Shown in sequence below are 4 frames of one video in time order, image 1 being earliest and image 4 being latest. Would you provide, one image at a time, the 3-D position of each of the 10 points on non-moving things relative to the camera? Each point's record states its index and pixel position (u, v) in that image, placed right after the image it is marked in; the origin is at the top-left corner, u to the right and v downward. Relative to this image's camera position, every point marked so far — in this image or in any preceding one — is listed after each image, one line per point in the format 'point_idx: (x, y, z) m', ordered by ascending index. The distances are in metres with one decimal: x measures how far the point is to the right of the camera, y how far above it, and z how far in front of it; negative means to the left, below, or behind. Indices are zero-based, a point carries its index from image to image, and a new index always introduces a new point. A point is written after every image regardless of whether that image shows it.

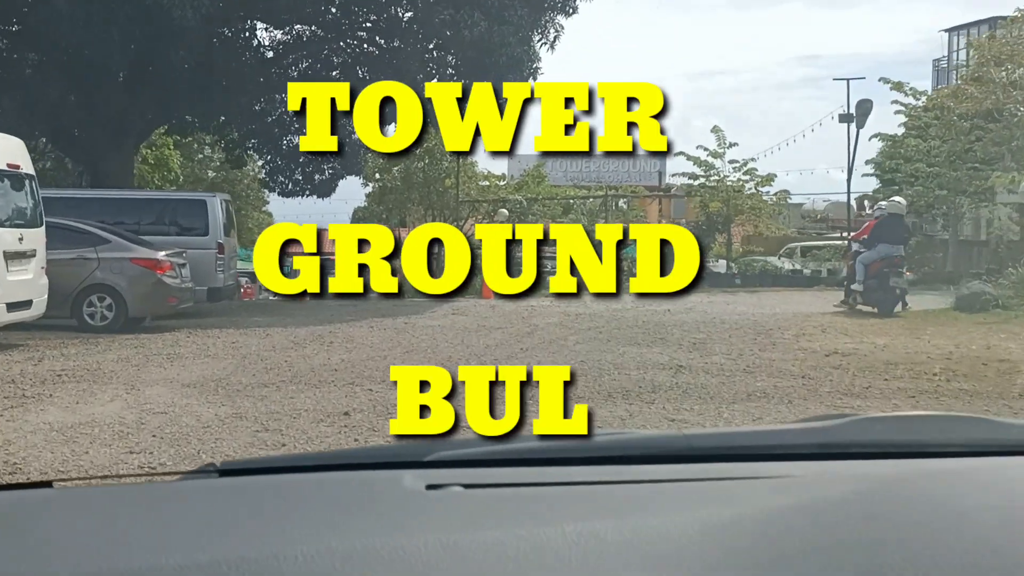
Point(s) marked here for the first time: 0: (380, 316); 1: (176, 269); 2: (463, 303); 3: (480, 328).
0: (-1.5, -0.3, +12.1) m
1: (-3.7, +0.2, +11.5) m
2: (-0.6, -0.2, +13.8) m
3: (-0.3, -0.4, +11.3) m
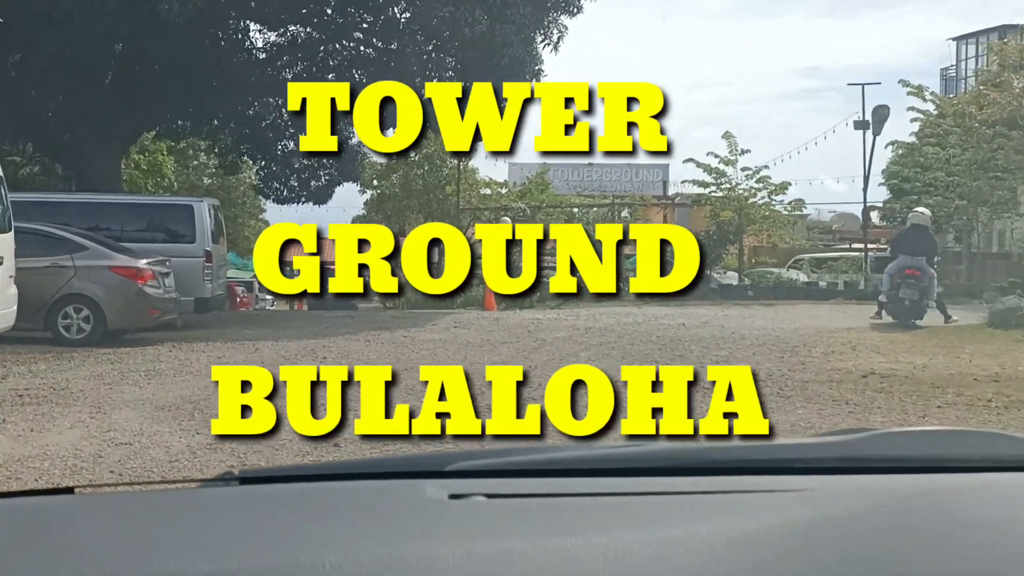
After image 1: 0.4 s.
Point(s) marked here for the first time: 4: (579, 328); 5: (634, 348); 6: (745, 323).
0: (-1.5, -0.4, +11.5) m
1: (-3.7, +0.1, +10.9) m
2: (-0.6, -0.3, +13.2) m
3: (-0.3, -0.5, +10.7) m
4: (+0.8, -0.4, +11.5) m
5: (+1.1, -0.5, +9.7) m
6: (+2.9, -0.4, +12.7) m
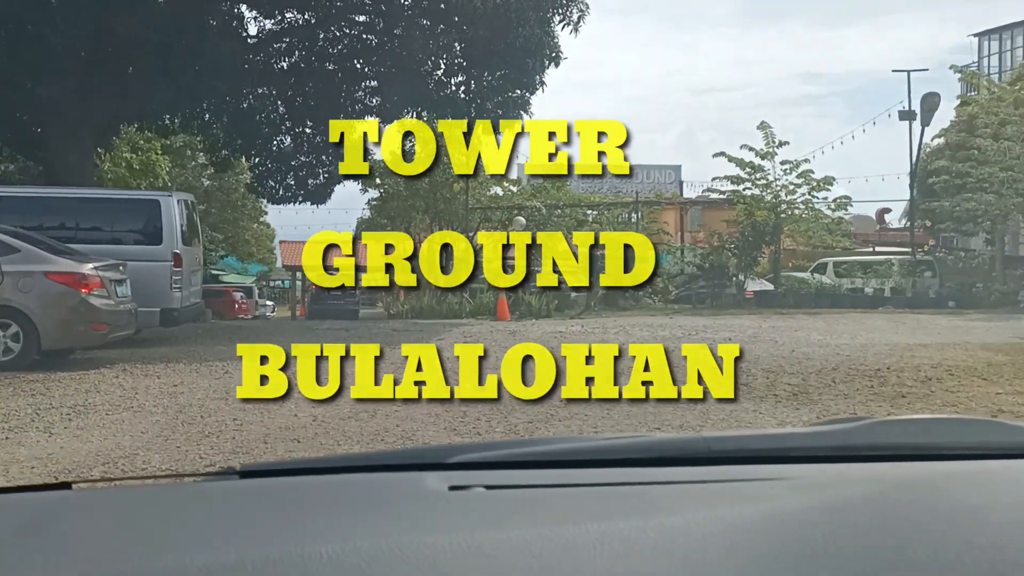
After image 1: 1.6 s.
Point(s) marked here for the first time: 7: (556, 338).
0: (-1.3, -0.5, +10.0) m
1: (-3.5, 0.0, +9.4) m
2: (-0.4, -0.4, +11.7) m
3: (-0.1, -0.6, +9.2) m
4: (+0.9, -0.5, +10.0) m
5: (+1.3, -0.6, +8.1) m
6: (+3.1, -0.4, +11.2) m
7: (+0.4, -0.5, +9.7) m
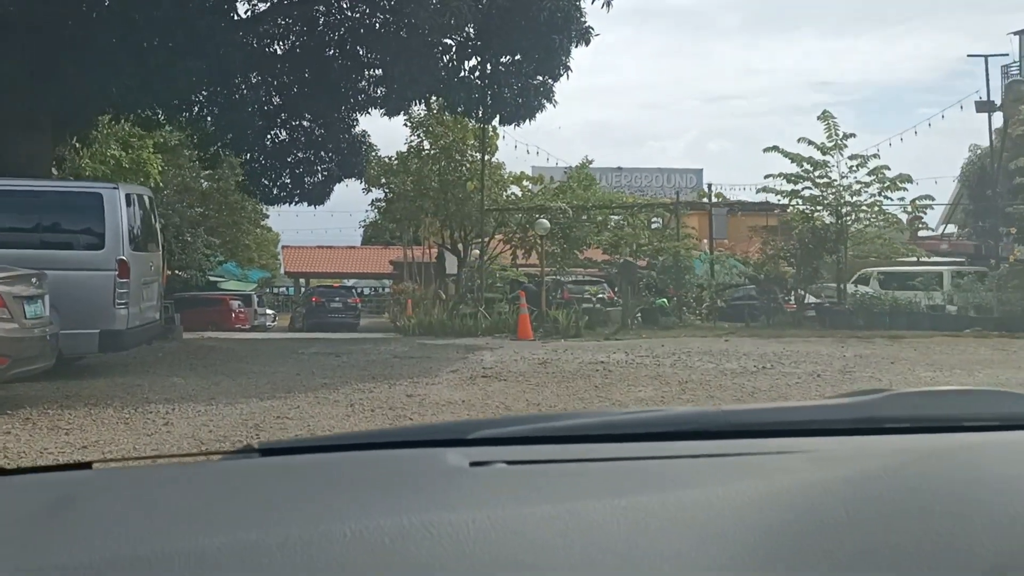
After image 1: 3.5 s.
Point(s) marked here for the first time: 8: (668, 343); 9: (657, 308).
0: (-1.1, -0.6, +8.1) m
1: (-3.3, -0.1, +7.5) m
2: (-0.1, -0.6, +9.8) m
3: (+0.1, -0.8, +7.3) m
4: (+1.2, -0.7, +8.1) m
5: (+1.5, -0.7, +6.2) m
6: (+3.3, -0.6, +9.2) m
7: (+0.6, -0.7, +7.8) m
8: (+1.5, -0.5, +9.8) m
9: (+2.3, -0.3, +15.7) m
